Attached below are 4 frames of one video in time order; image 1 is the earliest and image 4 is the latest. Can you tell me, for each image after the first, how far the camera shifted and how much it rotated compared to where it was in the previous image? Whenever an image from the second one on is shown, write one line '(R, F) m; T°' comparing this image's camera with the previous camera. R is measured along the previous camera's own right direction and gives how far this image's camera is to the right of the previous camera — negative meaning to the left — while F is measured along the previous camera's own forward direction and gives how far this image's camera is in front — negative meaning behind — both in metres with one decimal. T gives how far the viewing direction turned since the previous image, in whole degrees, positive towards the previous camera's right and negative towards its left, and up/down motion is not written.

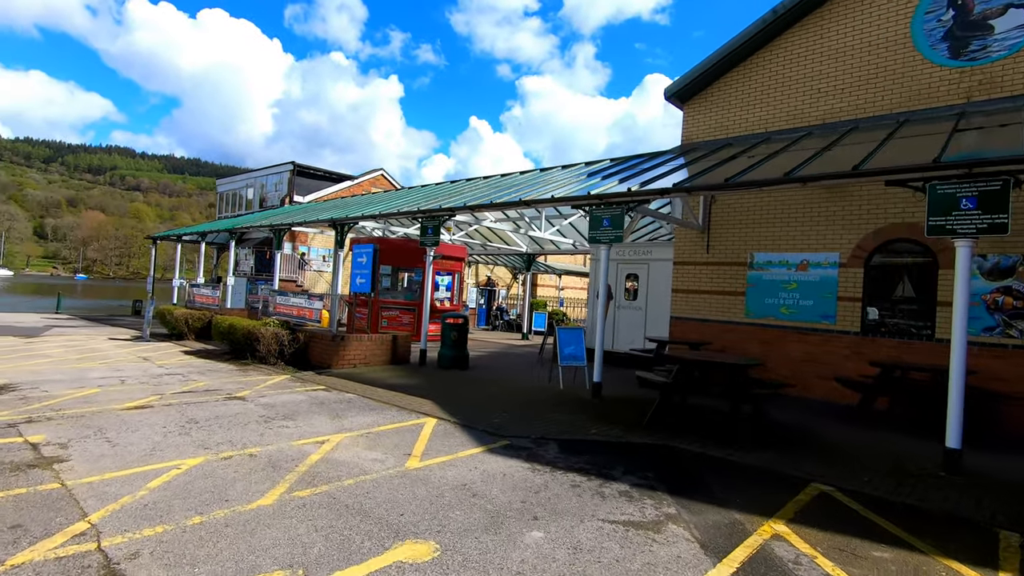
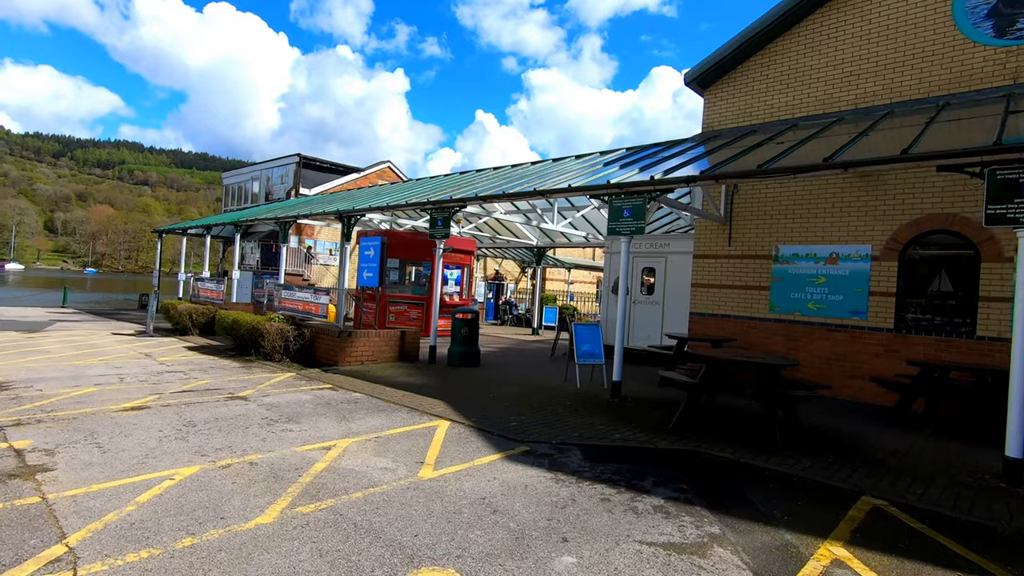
(-0.1, +0.4) m; -1°
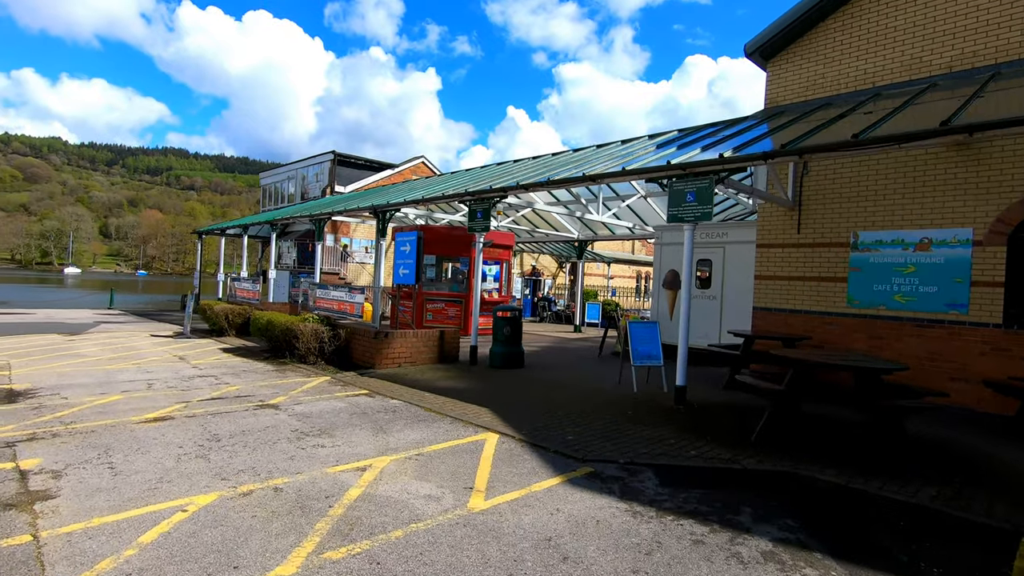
(-0.2, +0.8) m; -4°
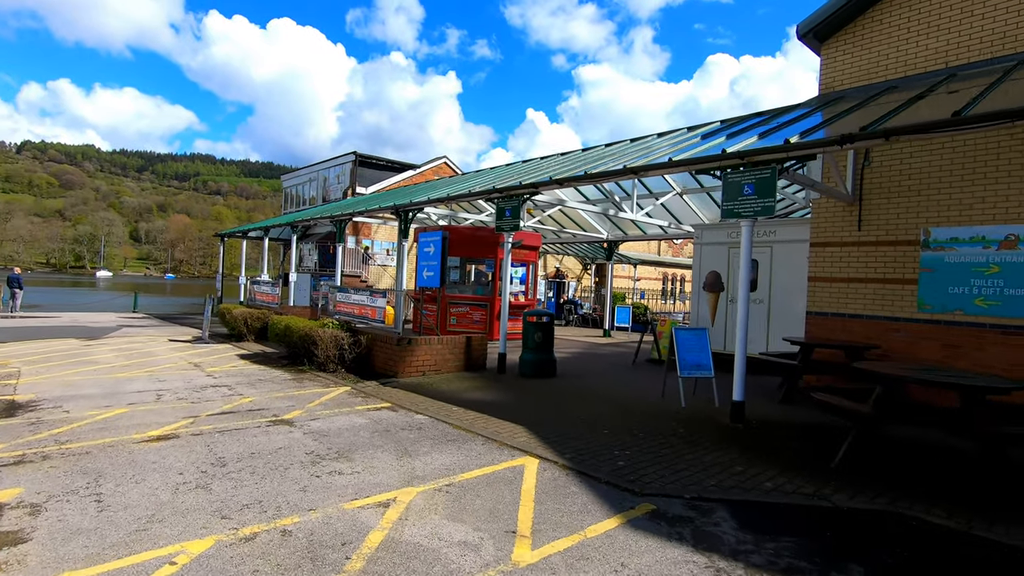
(-0.2, +0.7) m; -2°
